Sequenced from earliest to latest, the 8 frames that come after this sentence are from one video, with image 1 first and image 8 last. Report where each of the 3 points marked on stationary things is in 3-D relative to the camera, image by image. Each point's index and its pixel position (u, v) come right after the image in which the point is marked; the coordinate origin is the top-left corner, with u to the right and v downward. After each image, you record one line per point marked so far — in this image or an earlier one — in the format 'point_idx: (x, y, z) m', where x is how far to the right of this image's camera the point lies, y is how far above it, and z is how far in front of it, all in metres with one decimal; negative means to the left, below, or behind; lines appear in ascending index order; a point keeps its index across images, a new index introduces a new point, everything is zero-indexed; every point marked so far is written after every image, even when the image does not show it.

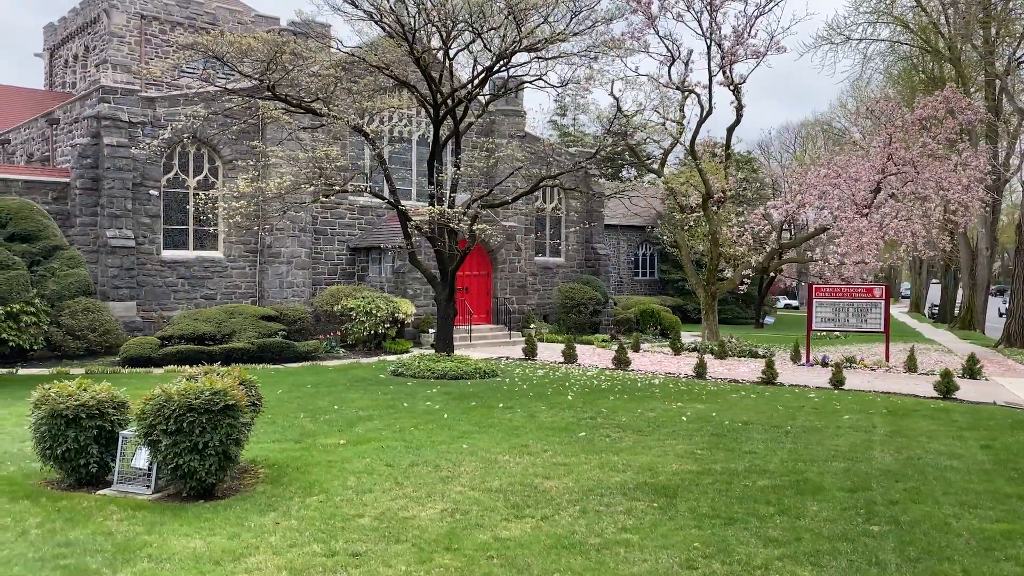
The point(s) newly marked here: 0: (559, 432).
0: (+0.5, -1.6, +8.0) m
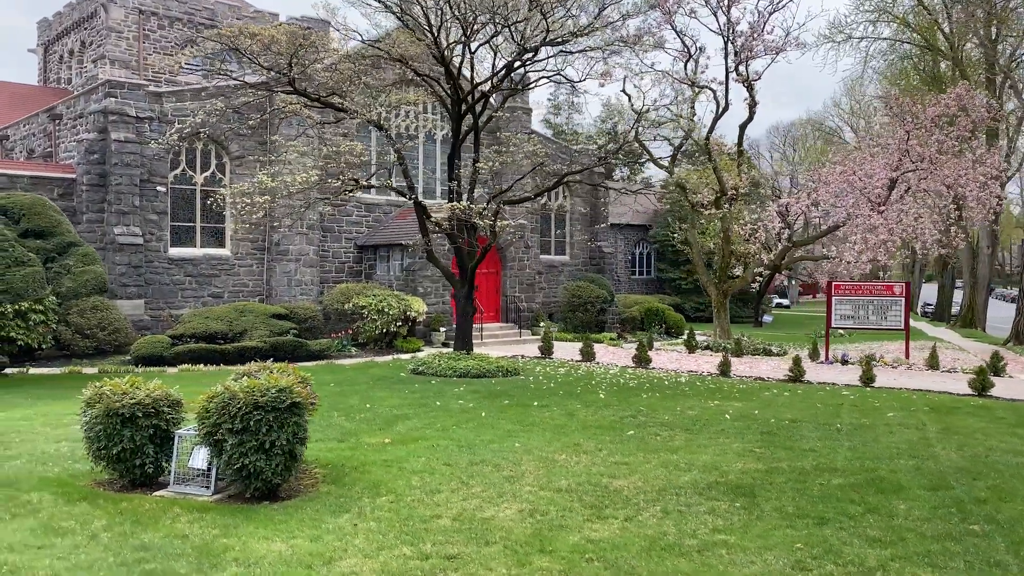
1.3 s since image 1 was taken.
0: (+1.0, -1.5, +7.9) m
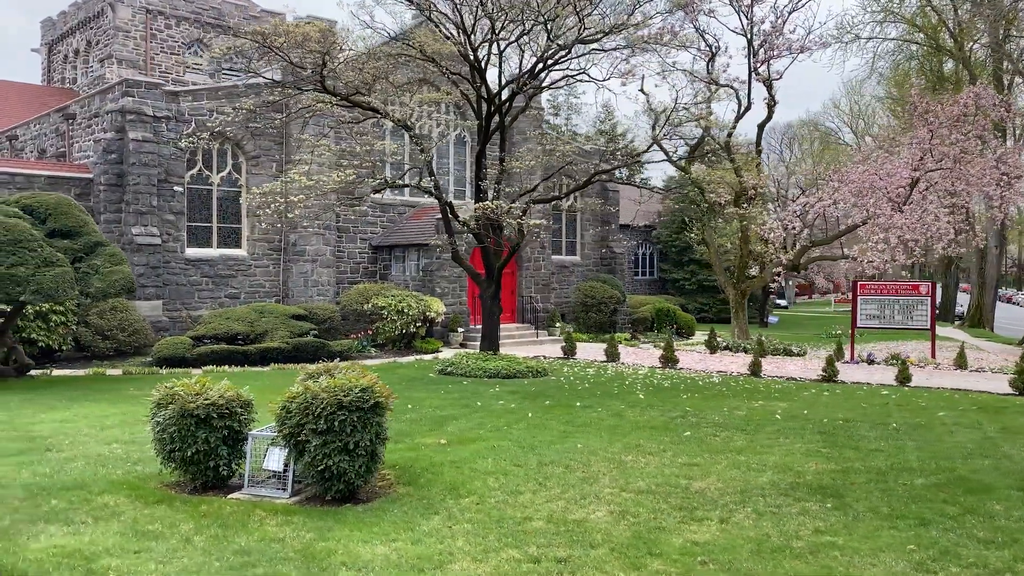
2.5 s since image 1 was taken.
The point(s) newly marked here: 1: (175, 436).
0: (+1.6, -1.5, +7.8) m
1: (-2.4, -1.1, +5.4) m
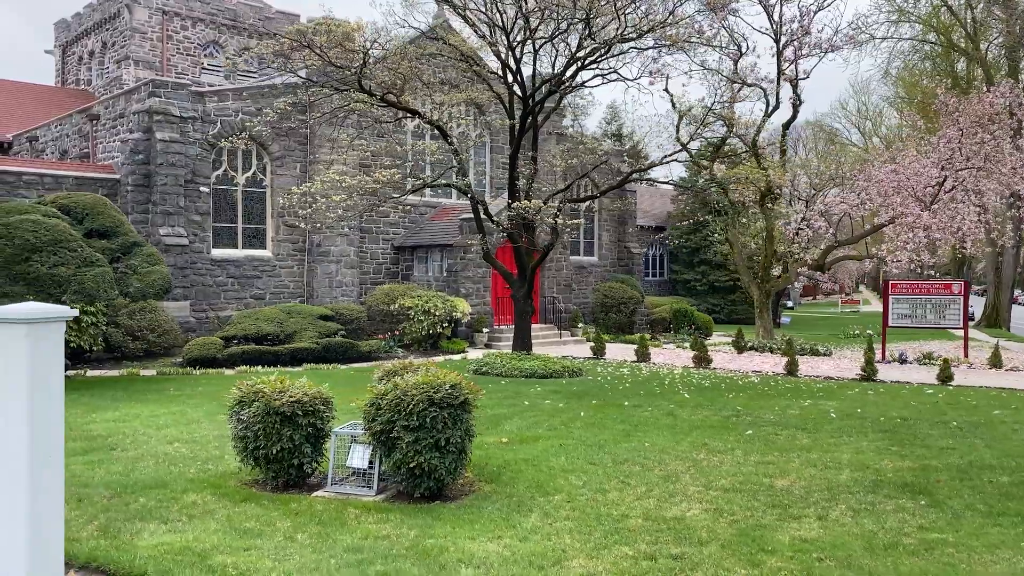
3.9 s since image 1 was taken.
0: (+2.2, -1.5, +7.8) m
1: (-1.8, -1.0, +5.4) m
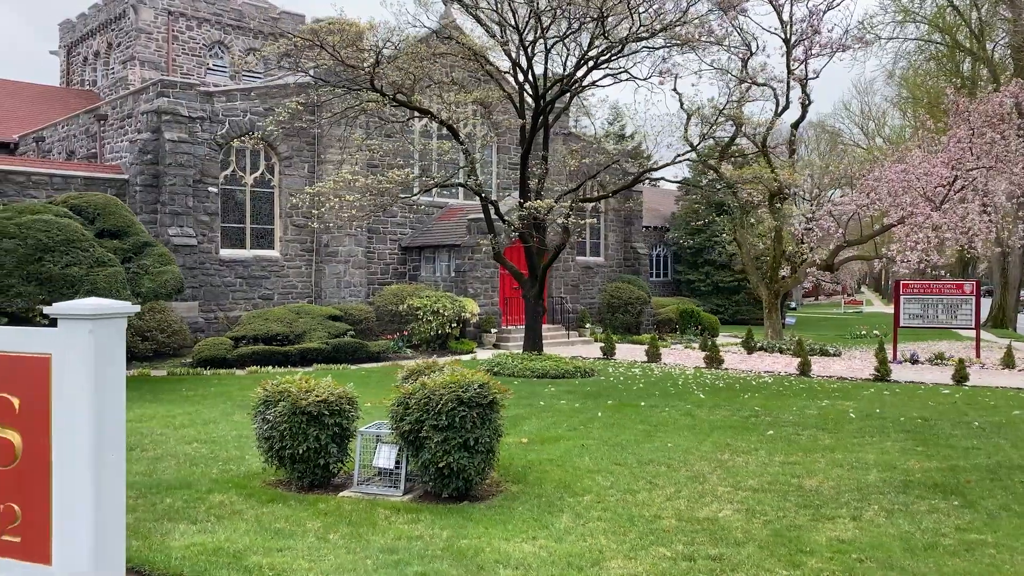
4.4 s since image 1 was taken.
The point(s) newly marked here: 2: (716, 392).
0: (+2.4, -1.5, +7.8) m
1: (-1.6, -1.0, +5.3) m
2: (+3.0, -1.5, +10.9) m
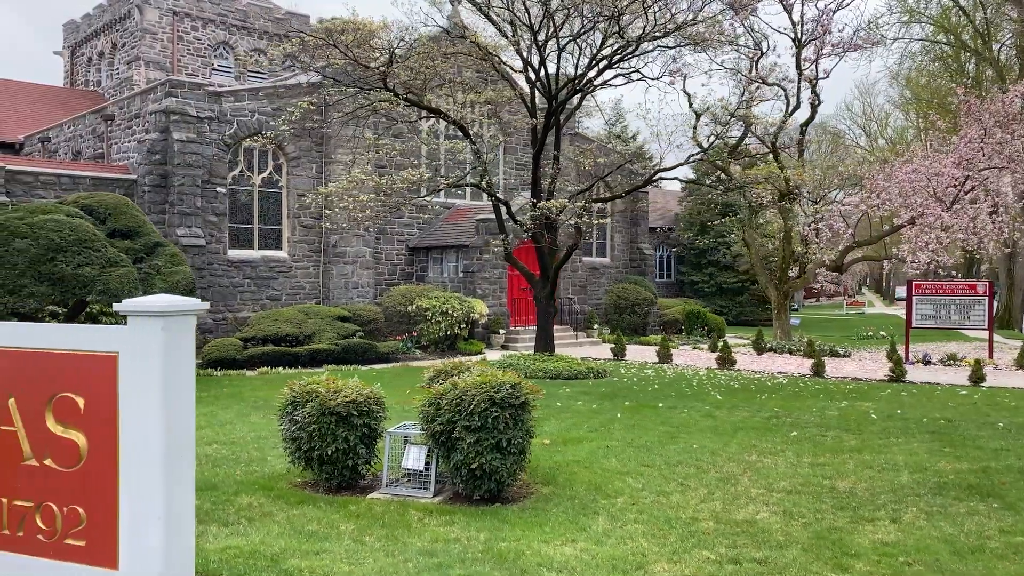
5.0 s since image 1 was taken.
0: (+2.6, -1.5, +7.7) m
1: (-1.4, -1.0, +5.3) m
2: (+3.2, -1.5, +10.8) m
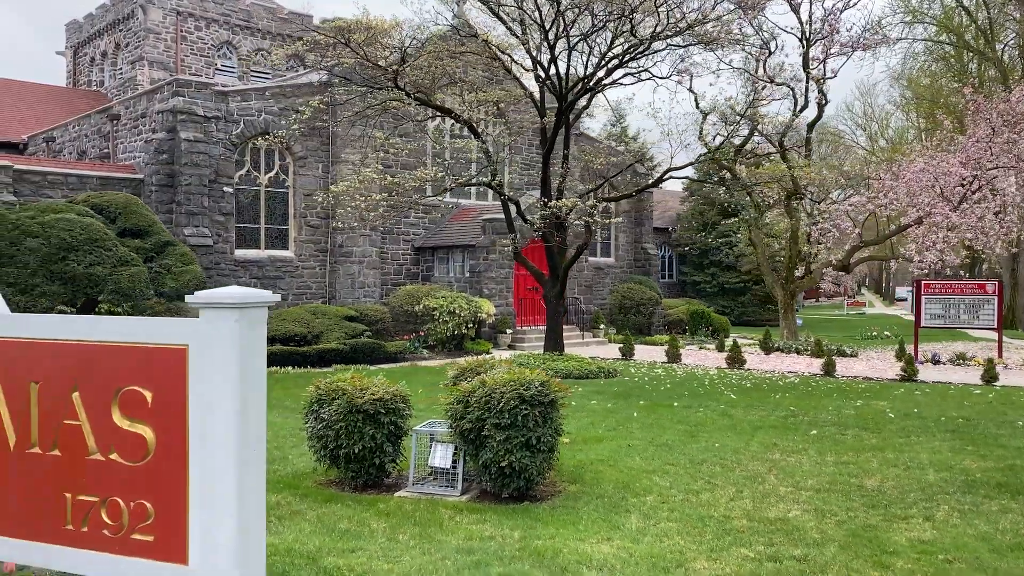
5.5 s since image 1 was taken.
0: (+2.8, -1.5, +7.7) m
1: (-1.2, -1.0, +5.2) m
2: (+3.4, -1.5, +10.8) m
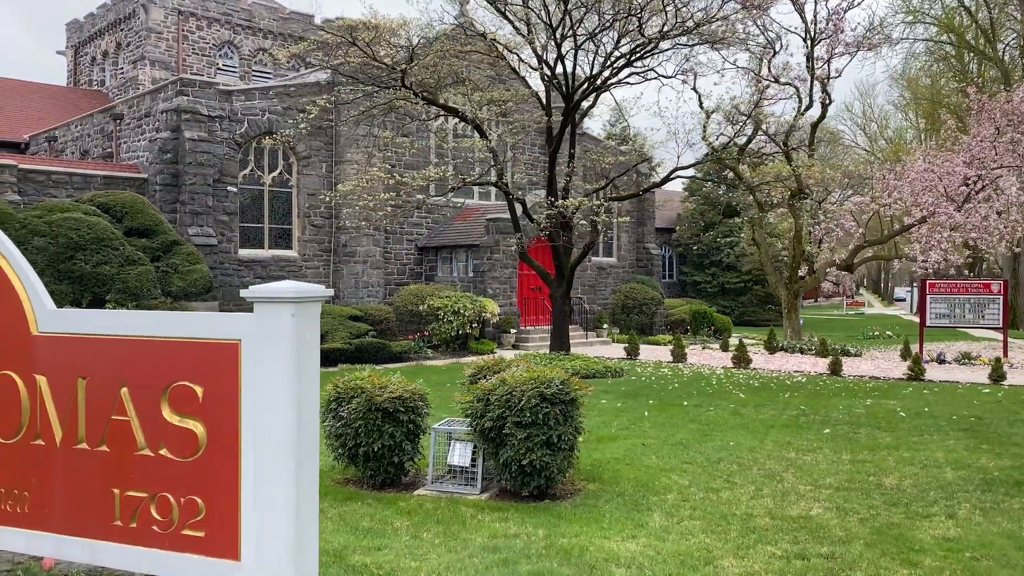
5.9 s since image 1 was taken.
0: (+2.9, -1.4, +7.7) m
1: (-1.1, -1.0, +5.2) m
2: (+3.5, -1.5, +10.8) m
